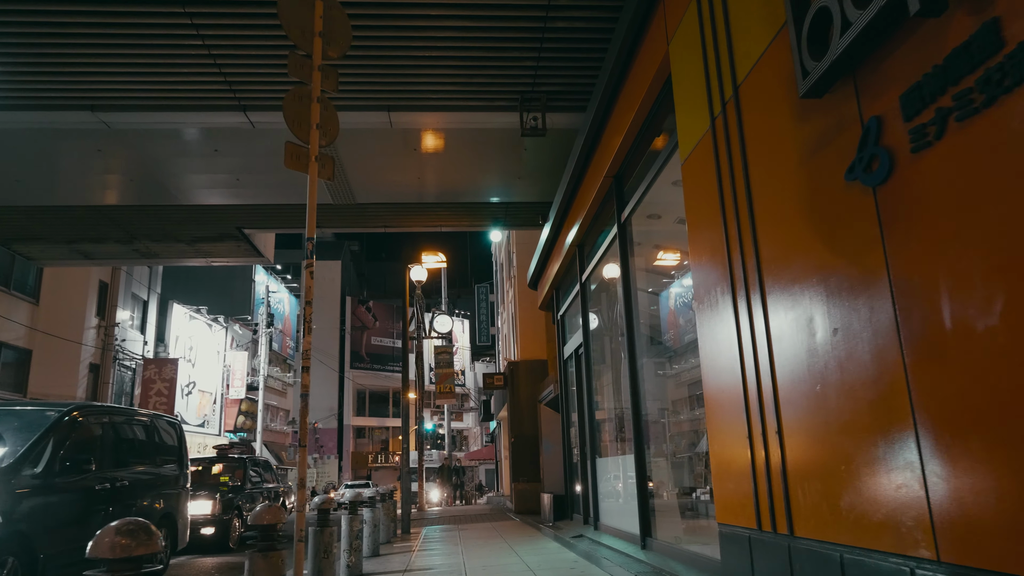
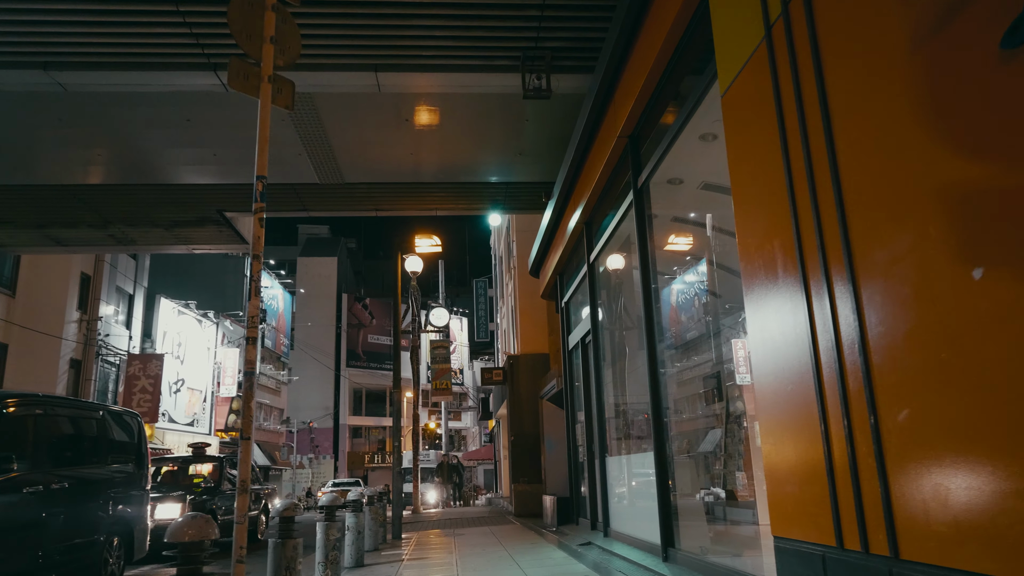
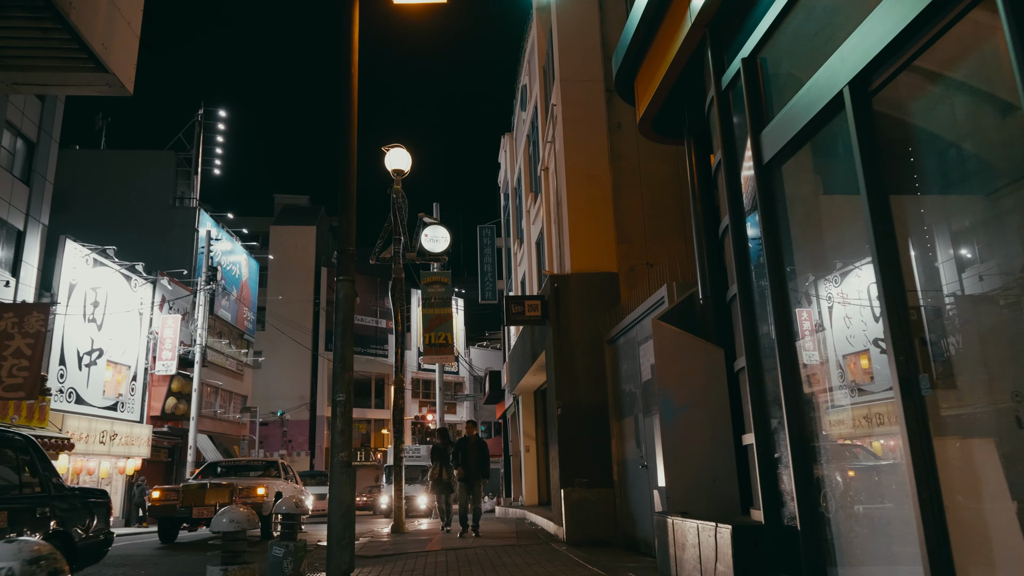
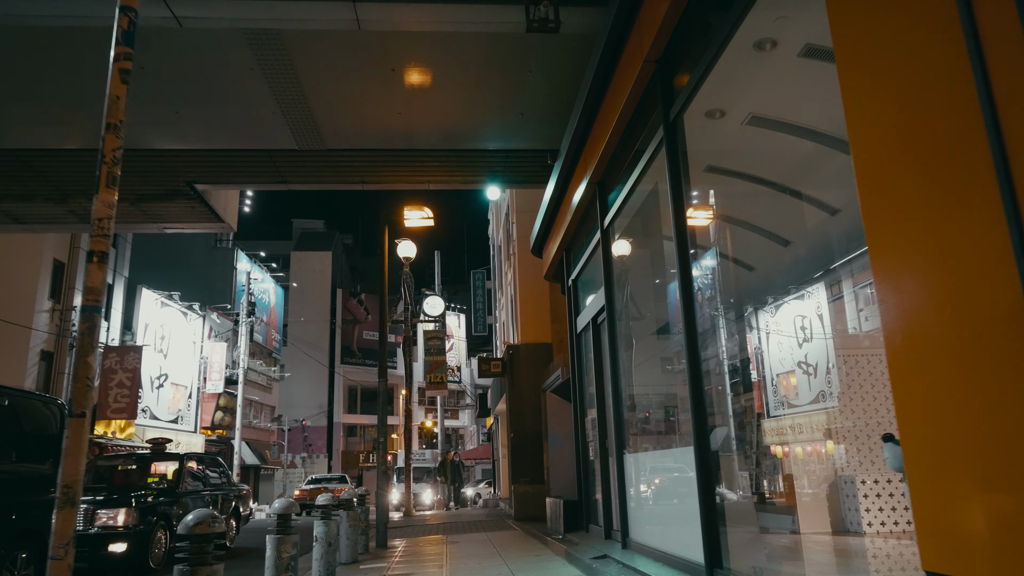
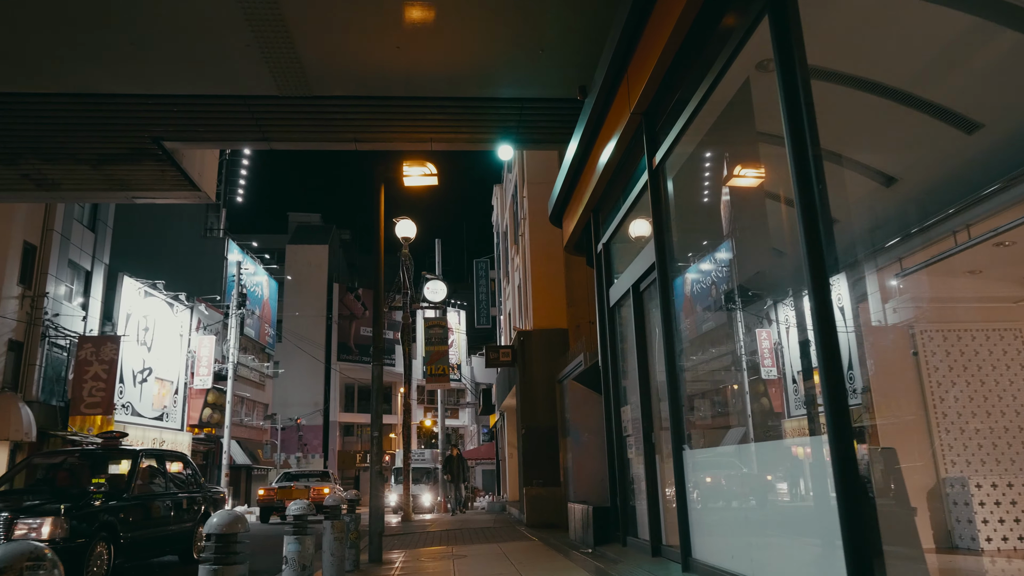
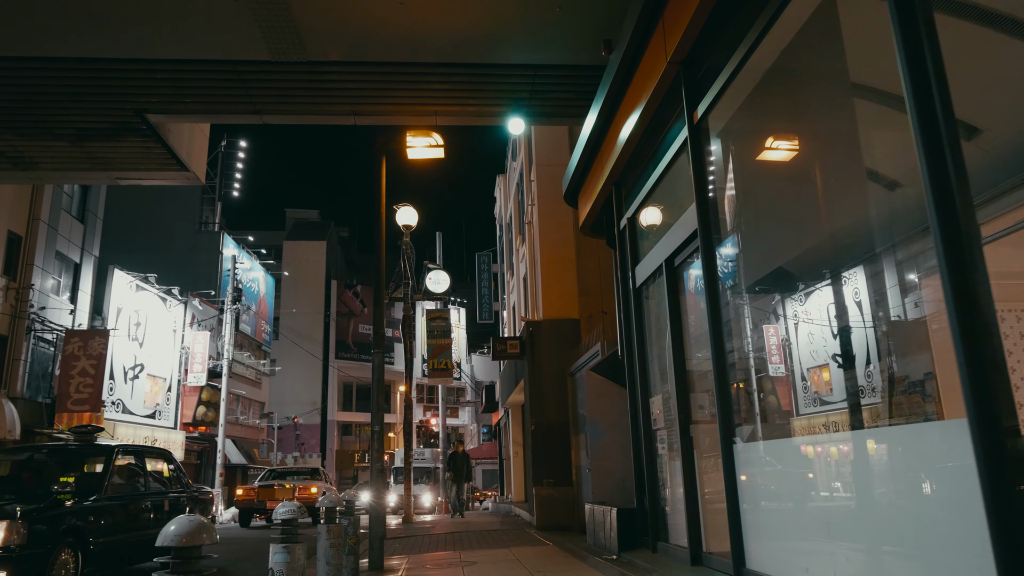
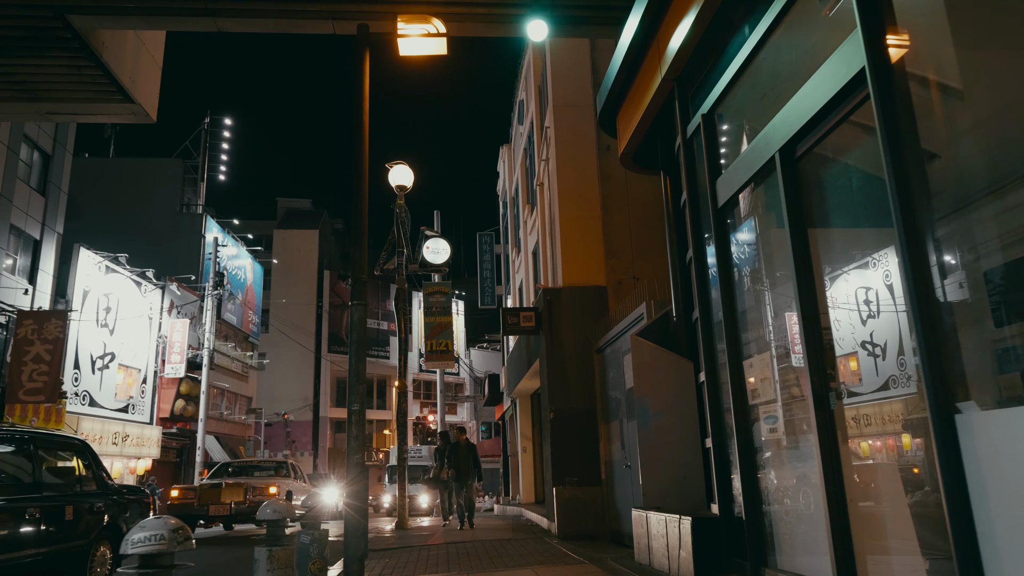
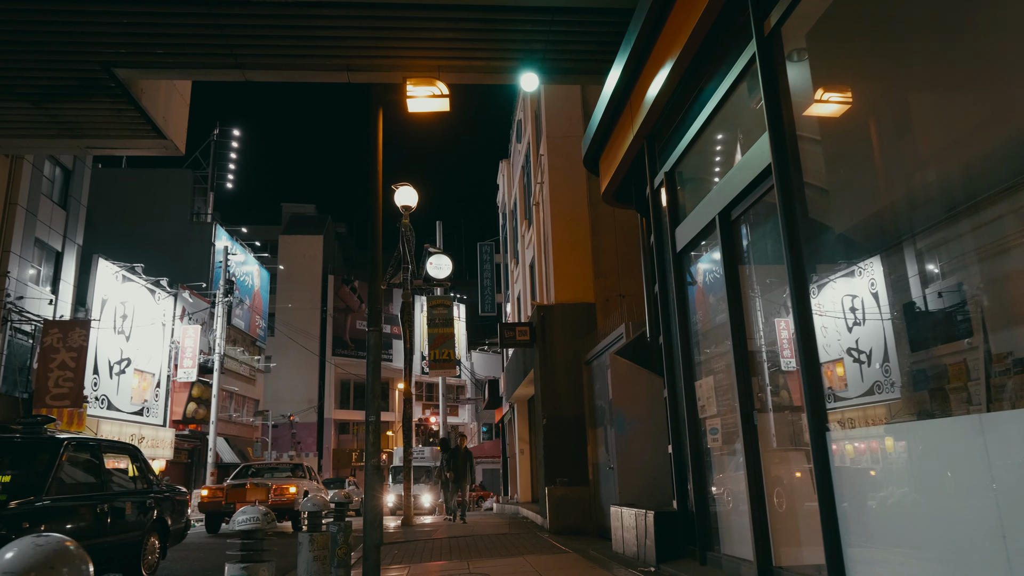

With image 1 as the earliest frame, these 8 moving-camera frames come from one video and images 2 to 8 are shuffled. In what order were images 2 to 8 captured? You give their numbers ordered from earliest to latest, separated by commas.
2, 4, 5, 6, 8, 7, 3
